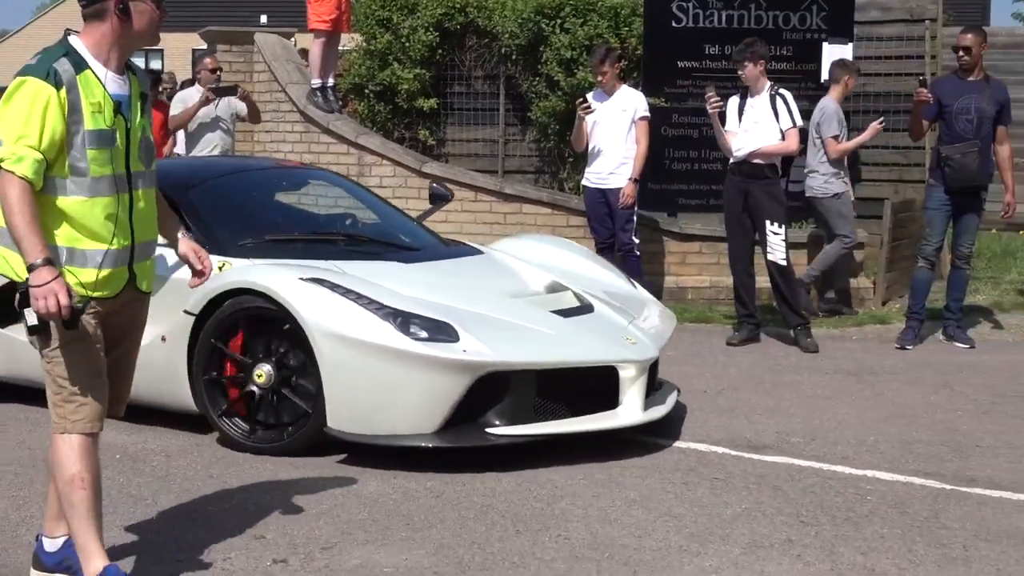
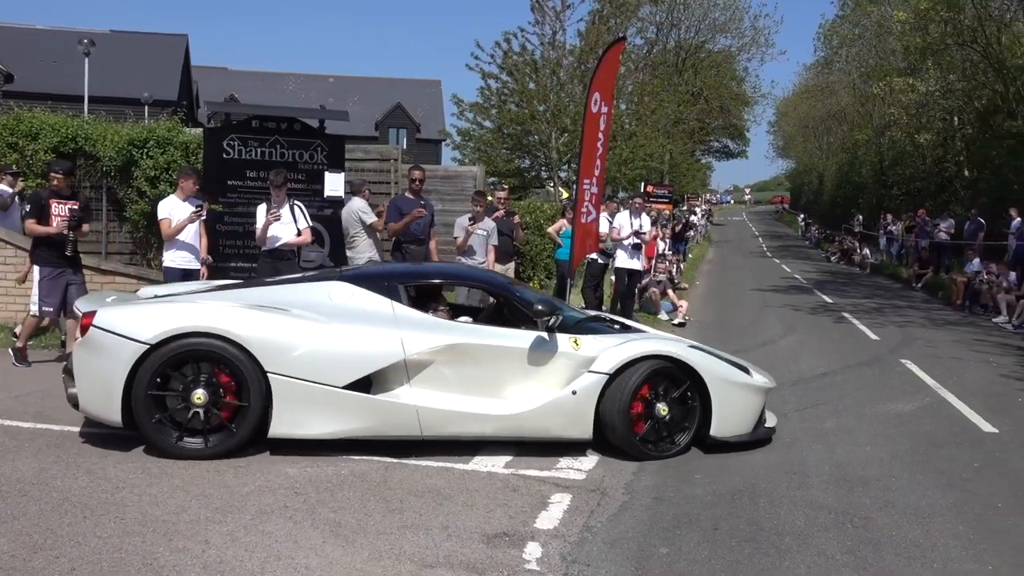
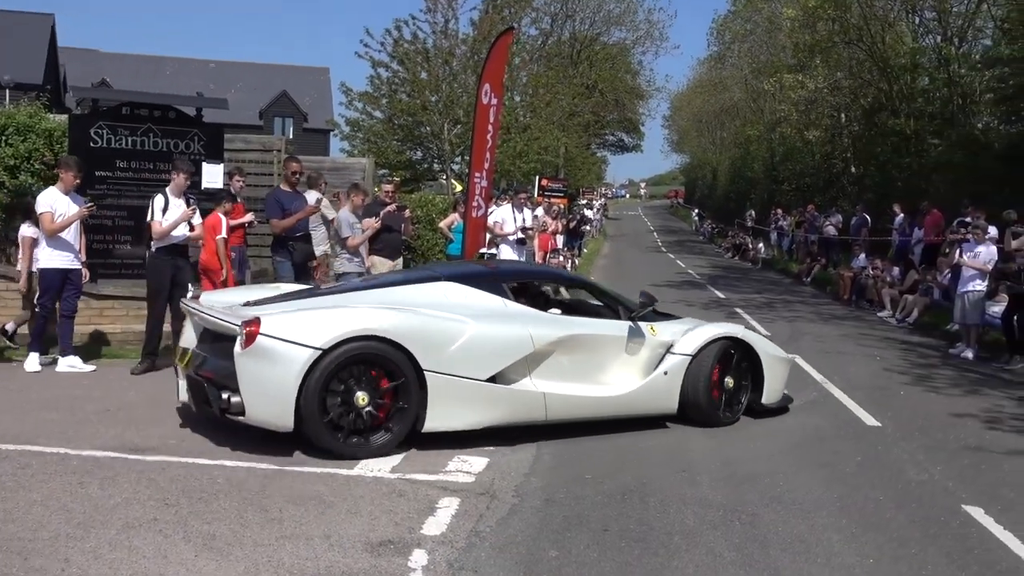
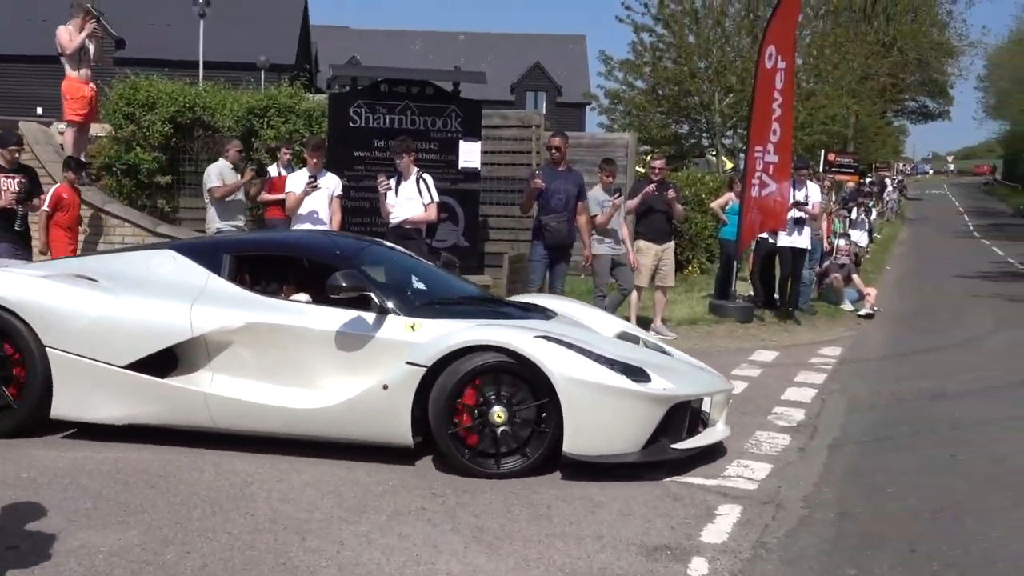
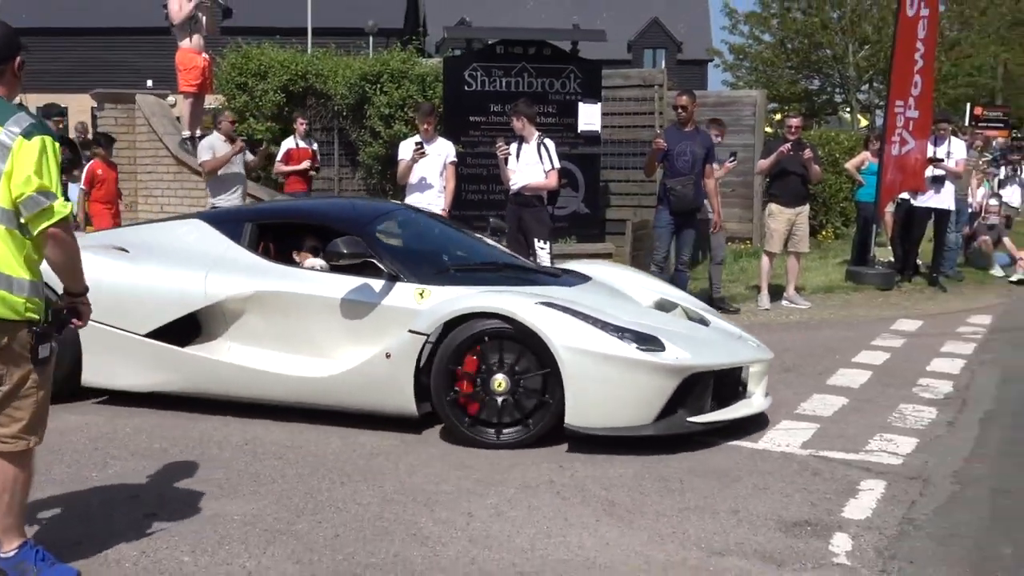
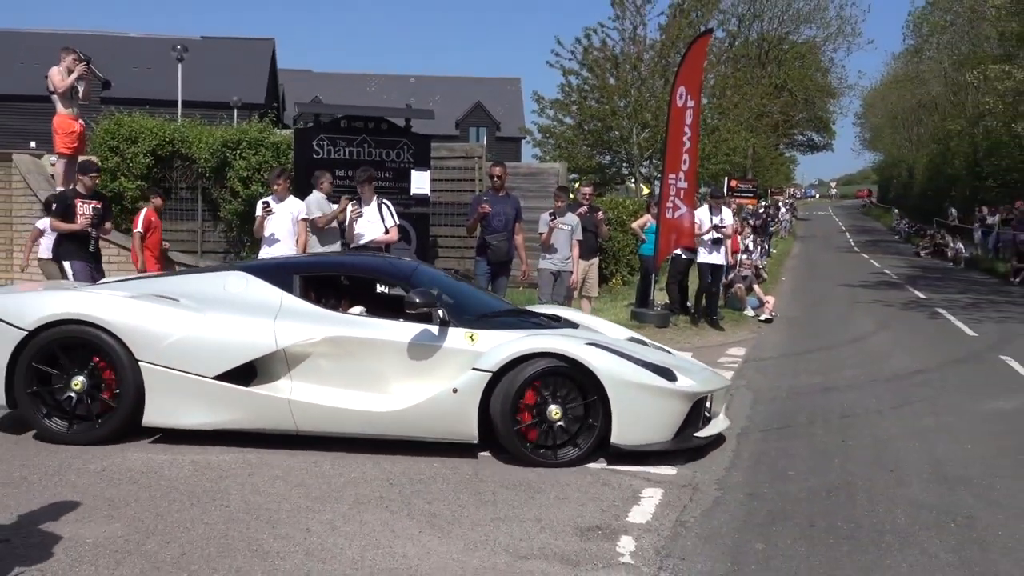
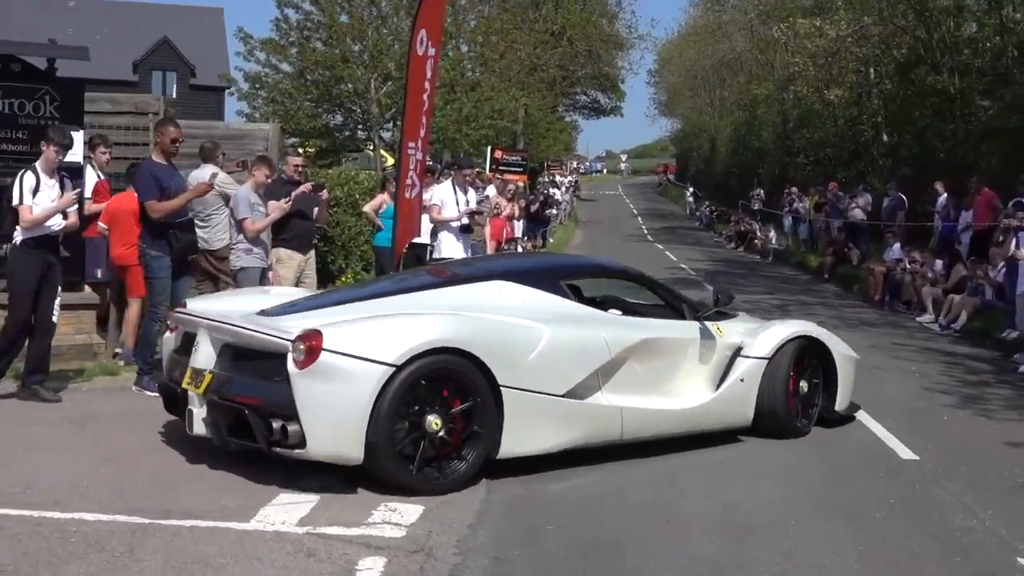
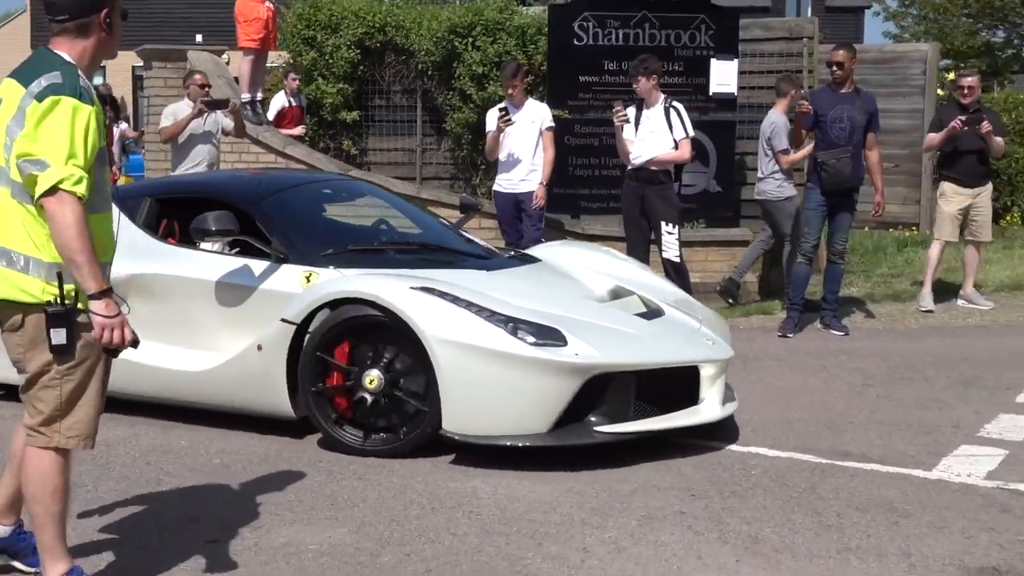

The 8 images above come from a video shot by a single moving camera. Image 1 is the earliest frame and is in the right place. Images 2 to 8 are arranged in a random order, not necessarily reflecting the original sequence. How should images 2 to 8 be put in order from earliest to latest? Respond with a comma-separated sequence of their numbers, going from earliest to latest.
8, 5, 4, 6, 2, 3, 7
